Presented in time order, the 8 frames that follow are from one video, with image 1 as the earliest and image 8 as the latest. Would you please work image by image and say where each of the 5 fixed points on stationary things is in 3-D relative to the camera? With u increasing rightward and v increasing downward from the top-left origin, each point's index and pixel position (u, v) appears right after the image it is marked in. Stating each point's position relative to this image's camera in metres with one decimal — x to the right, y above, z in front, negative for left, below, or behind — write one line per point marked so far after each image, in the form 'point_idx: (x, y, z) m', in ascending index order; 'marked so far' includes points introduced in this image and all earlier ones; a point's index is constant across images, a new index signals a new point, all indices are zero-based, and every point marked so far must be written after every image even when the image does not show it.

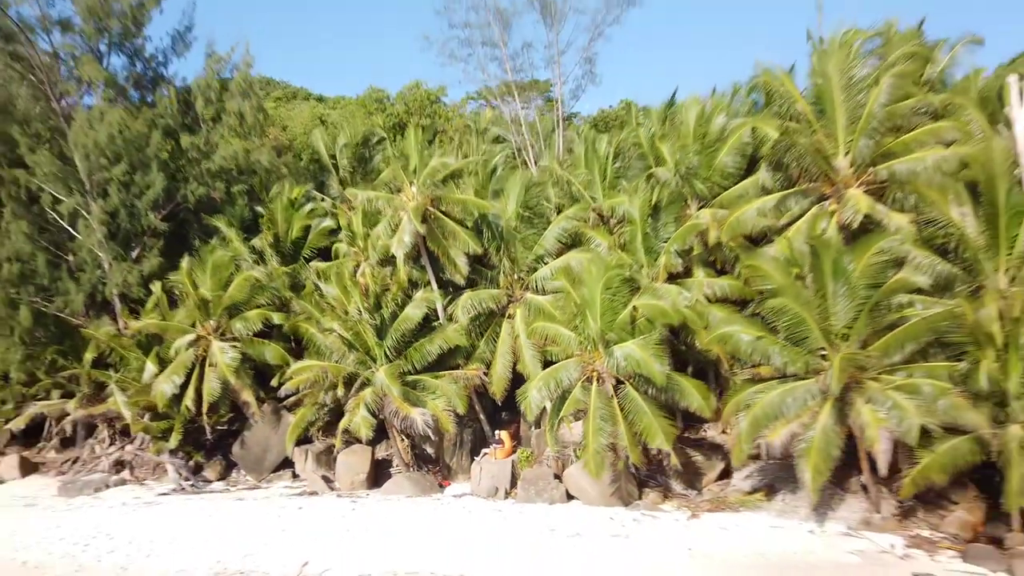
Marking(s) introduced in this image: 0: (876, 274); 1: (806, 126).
0: (+4.6, +0.2, +10.0) m
1: (+4.5, +2.4, +12.0) m
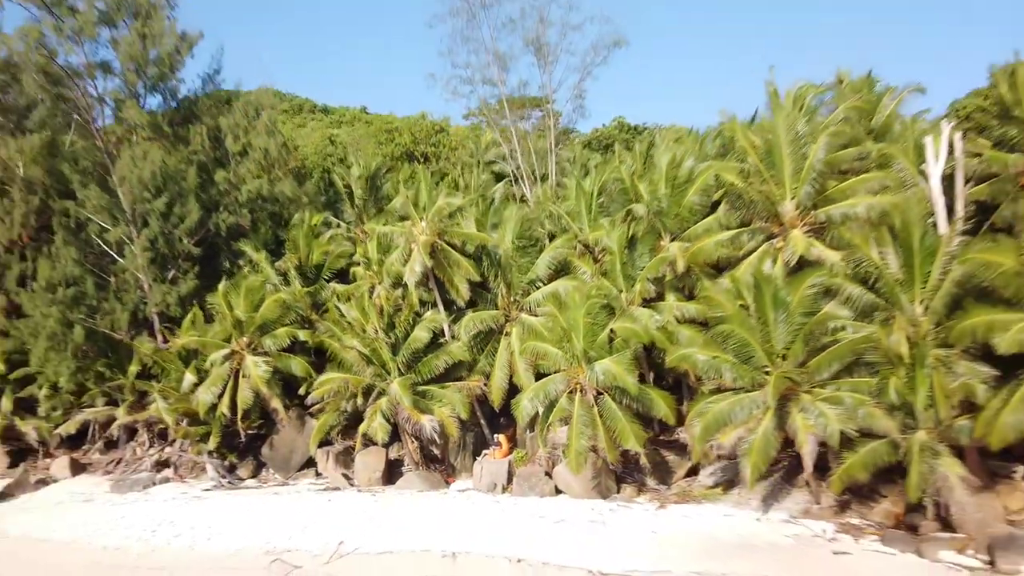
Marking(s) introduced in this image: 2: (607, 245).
0: (+4.5, -0.2, +12.1) m
1: (+4.4, +2.0, +14.0) m
2: (+1.9, +0.9, +15.7) m
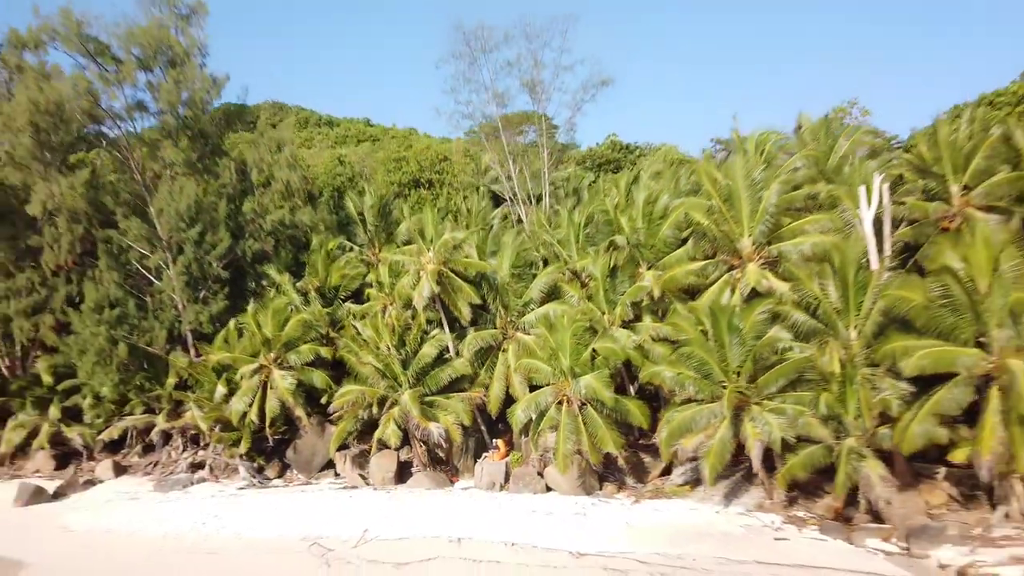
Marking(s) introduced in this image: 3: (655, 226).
0: (+4.5, -0.7, +14.2) m
1: (+4.3, +1.5, +16.2) m
2: (+1.8, +0.4, +17.8) m
3: (+3.3, +1.4, +18.0) m
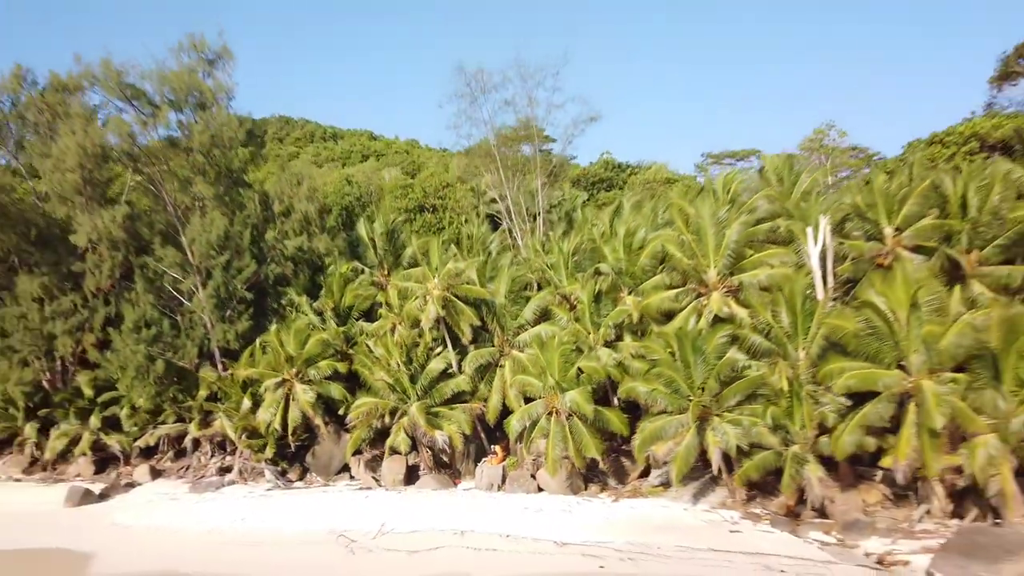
0: (+4.3, -1.3, +16.4) m
1: (+4.2, +0.9, +18.4) m
2: (+1.7, -0.2, +20.1) m
3: (+3.2, +0.9, +20.3) m
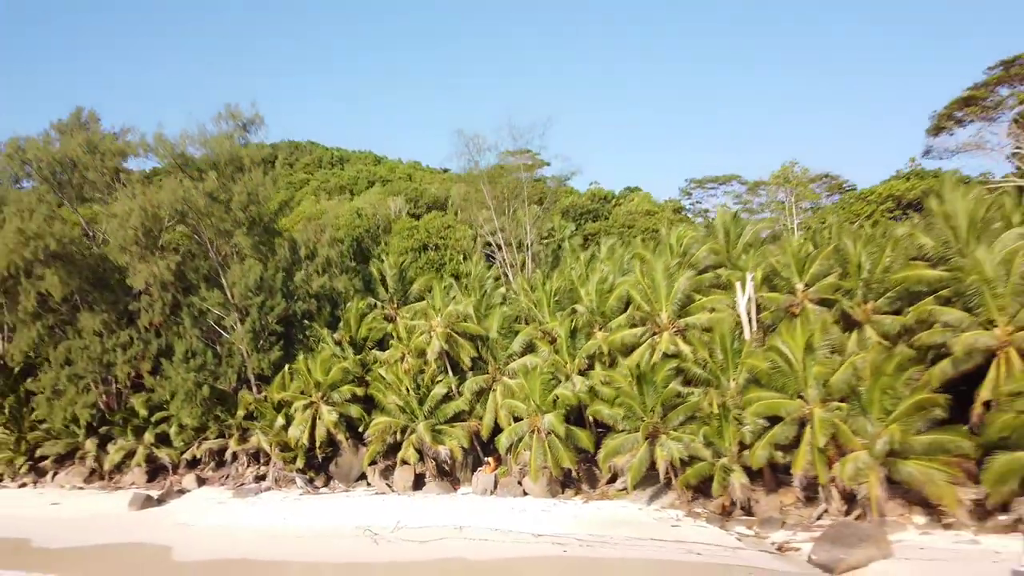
0: (+4.0, -2.4, +20.5) m
1: (+3.9, -0.2, +22.5) m
2: (+1.4, -1.3, +24.1) m
3: (+2.9, -0.3, +24.3) m
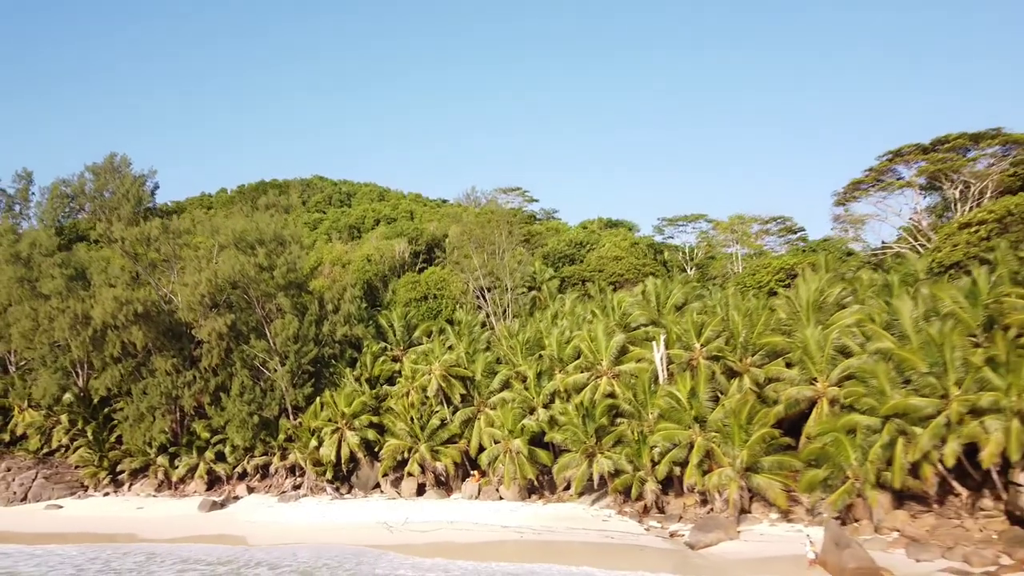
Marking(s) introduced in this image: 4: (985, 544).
0: (+3.2, -4.5, +28.0) m
1: (+3.1, -2.3, +30.0) m
2: (+0.6, -3.5, +31.7) m
3: (+2.0, -2.4, +31.9) m
4: (+11.9, -6.4, +19.7) m
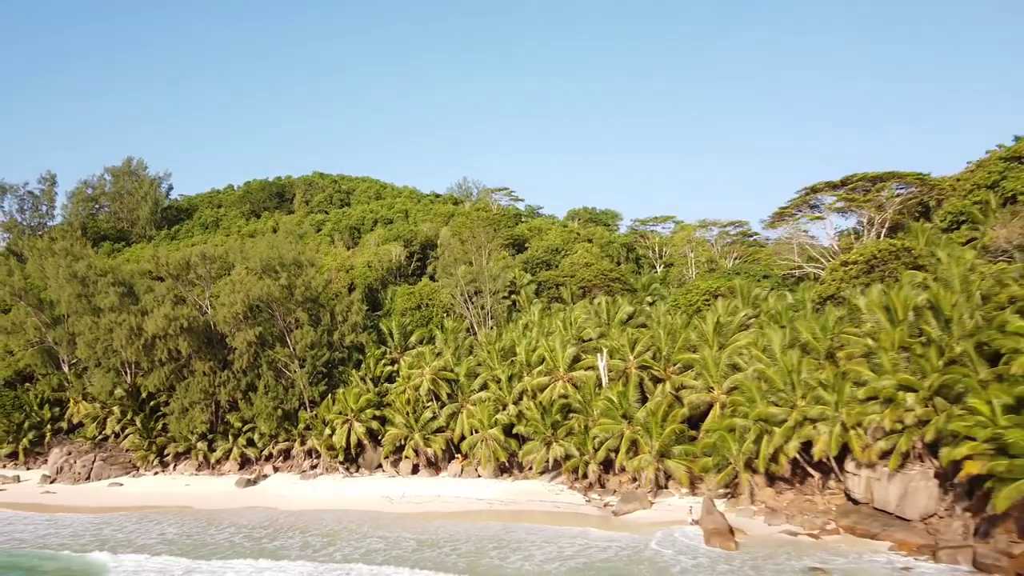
0: (+2.1, -5.6, +35.6) m
1: (+1.9, -3.3, +37.6) m
2: (-0.6, -4.4, +39.3) m
3: (+0.9, -3.4, +39.4) m
4: (+10.7, -7.8, +27.4) m
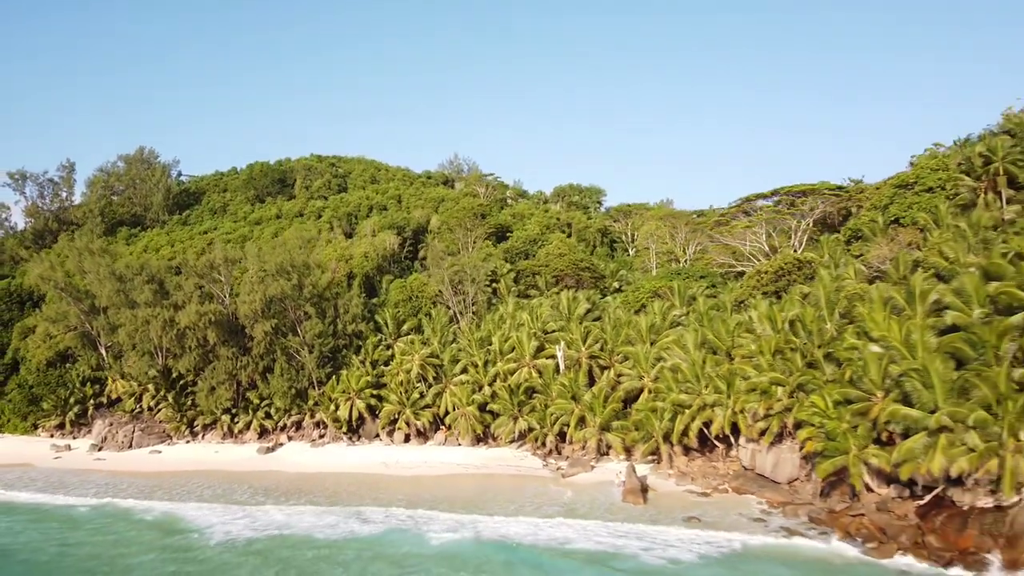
0: (+0.6, -5.8, +43.5) m
1: (+0.4, -3.4, +45.3) m
2: (-2.1, -4.5, +47.0) m
3: (-0.6, -3.4, +47.1) m
4: (+9.3, -8.4, +35.4) m
